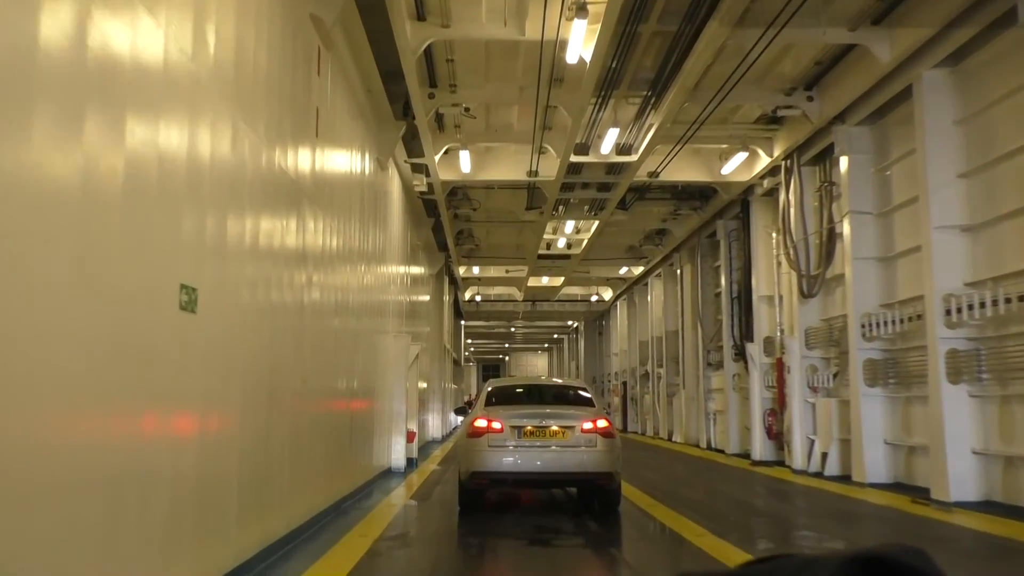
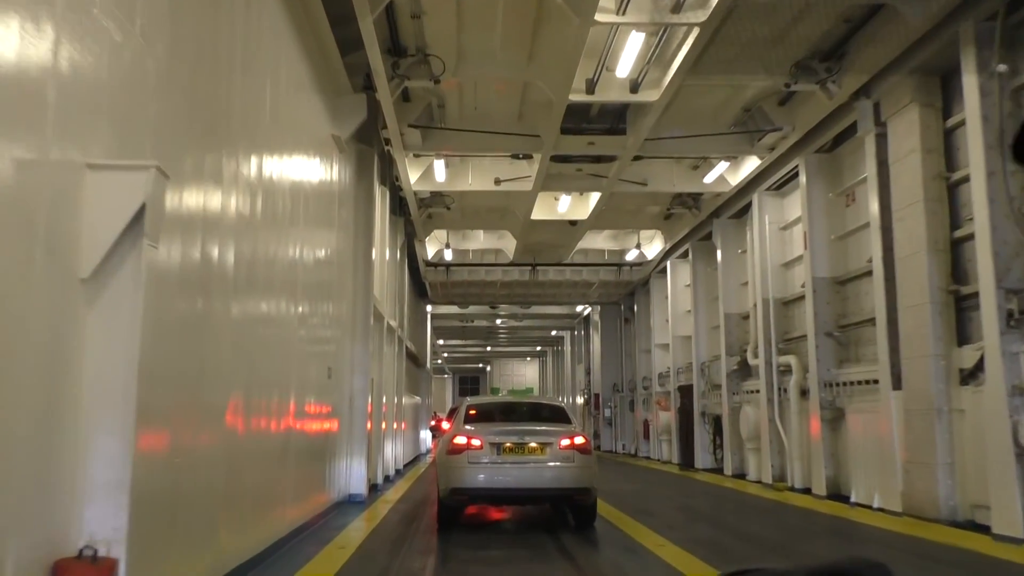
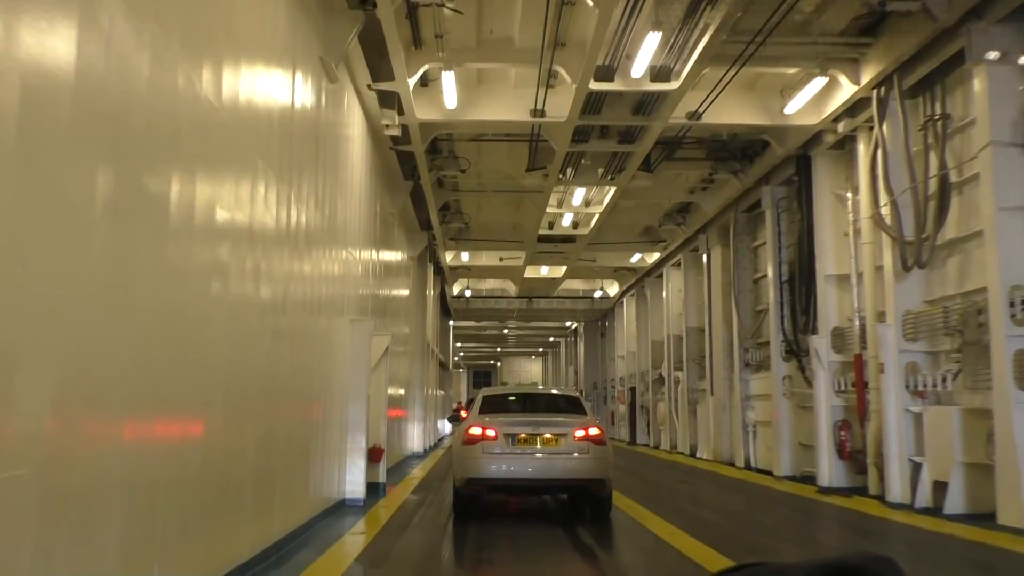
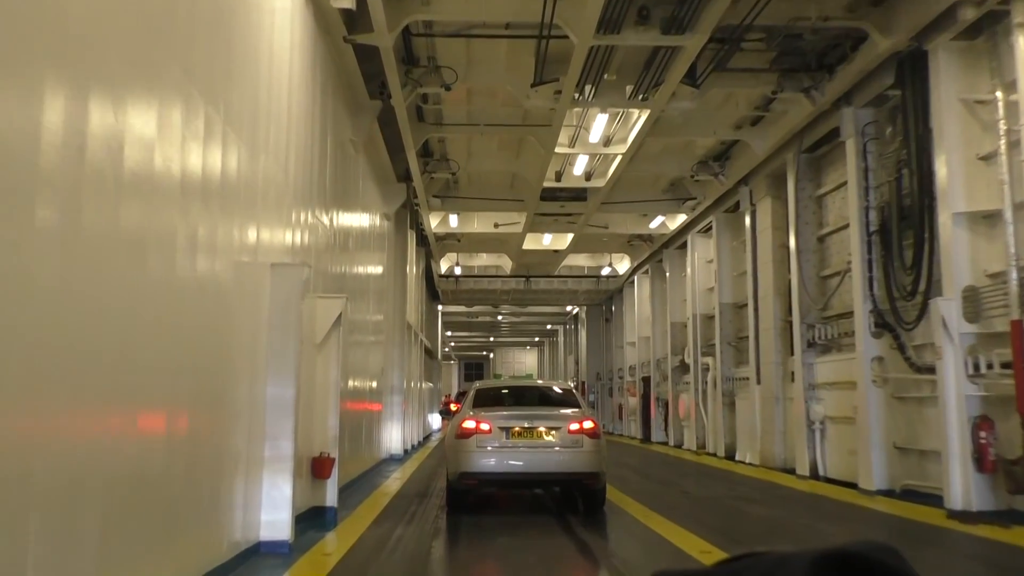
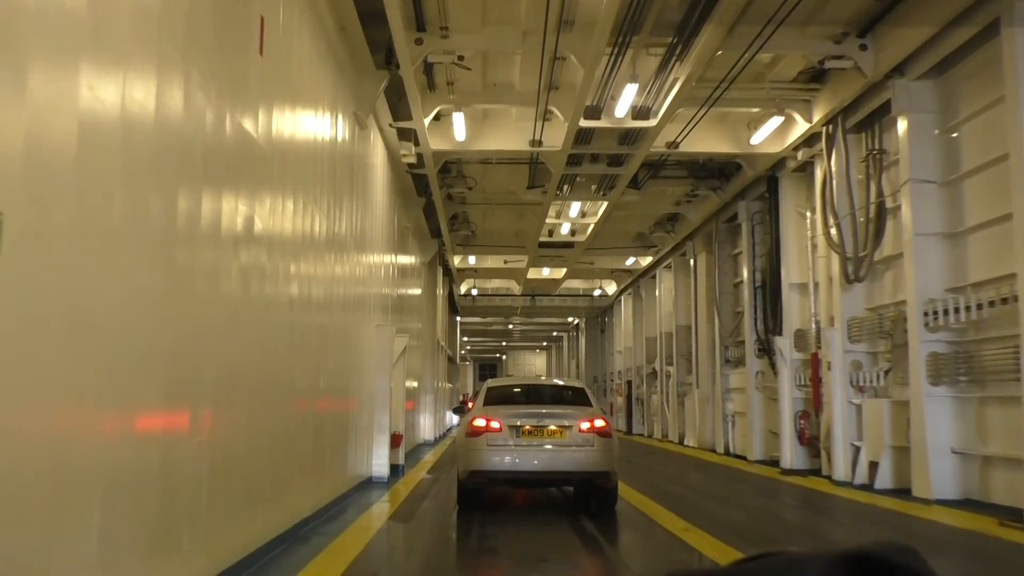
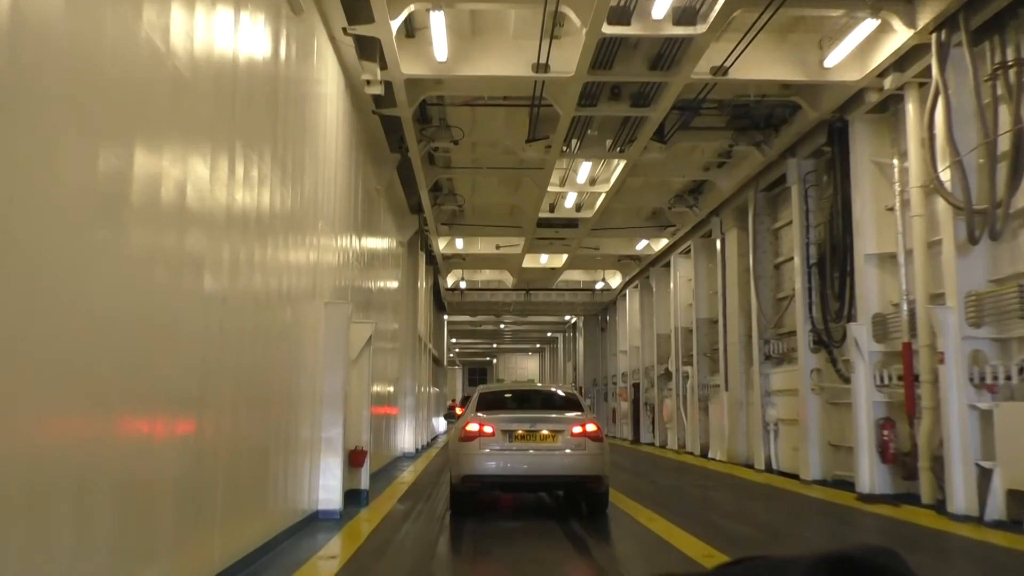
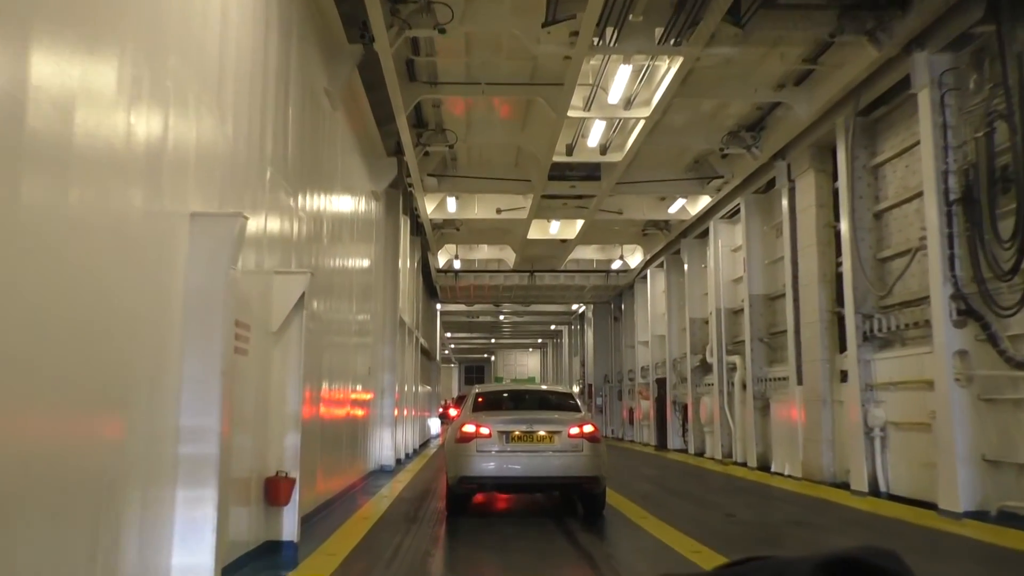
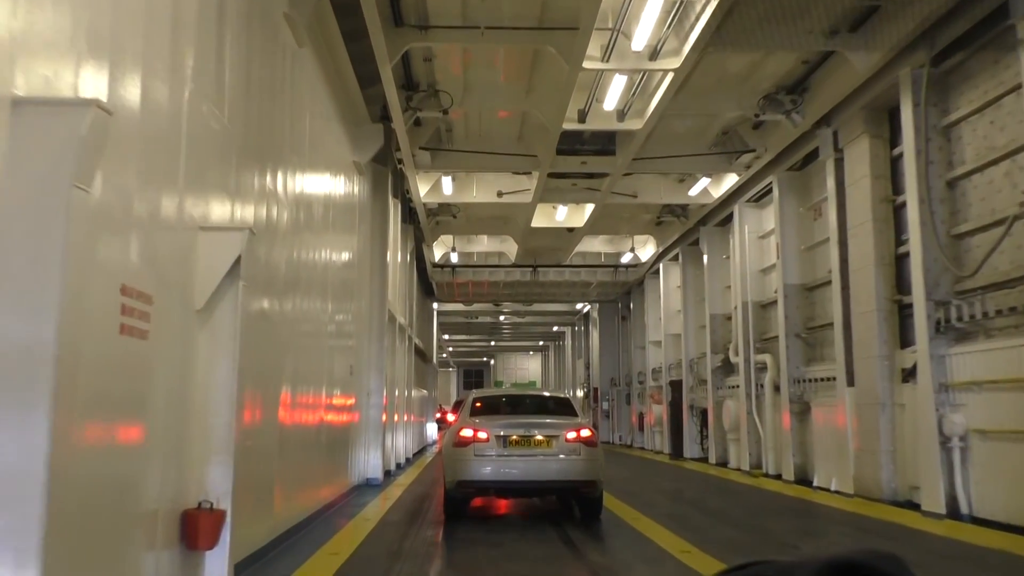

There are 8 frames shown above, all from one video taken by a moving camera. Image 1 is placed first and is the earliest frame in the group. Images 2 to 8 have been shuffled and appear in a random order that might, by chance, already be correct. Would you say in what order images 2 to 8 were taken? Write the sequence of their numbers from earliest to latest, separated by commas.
5, 3, 6, 4, 7, 8, 2
